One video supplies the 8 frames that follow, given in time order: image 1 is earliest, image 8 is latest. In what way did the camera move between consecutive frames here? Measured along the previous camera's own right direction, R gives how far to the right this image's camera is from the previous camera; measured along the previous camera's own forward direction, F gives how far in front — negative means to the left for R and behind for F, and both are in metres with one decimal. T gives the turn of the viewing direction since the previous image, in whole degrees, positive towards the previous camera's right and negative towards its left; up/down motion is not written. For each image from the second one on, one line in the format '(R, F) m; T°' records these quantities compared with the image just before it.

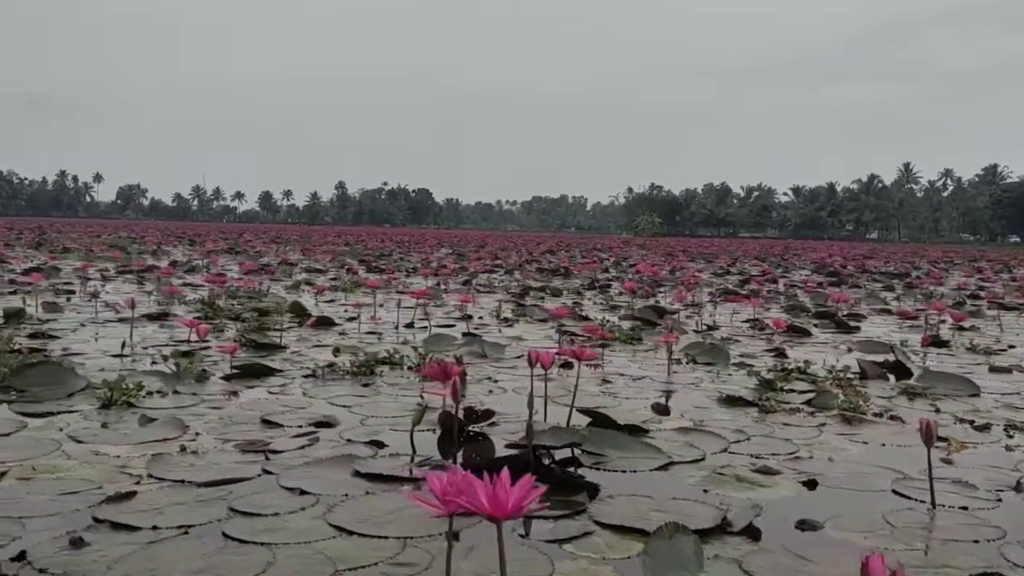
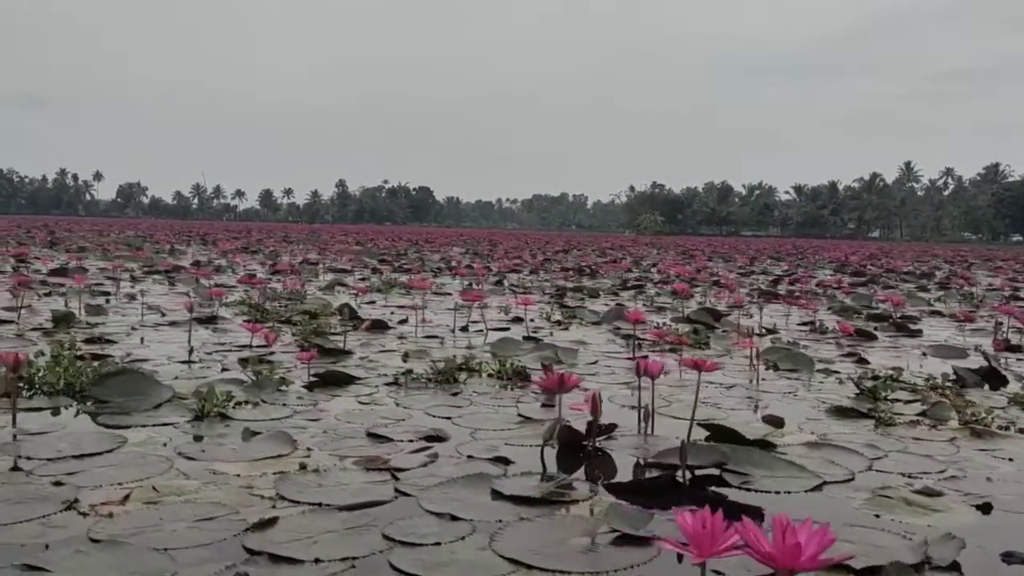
(-0.3, +0.1) m; 0°
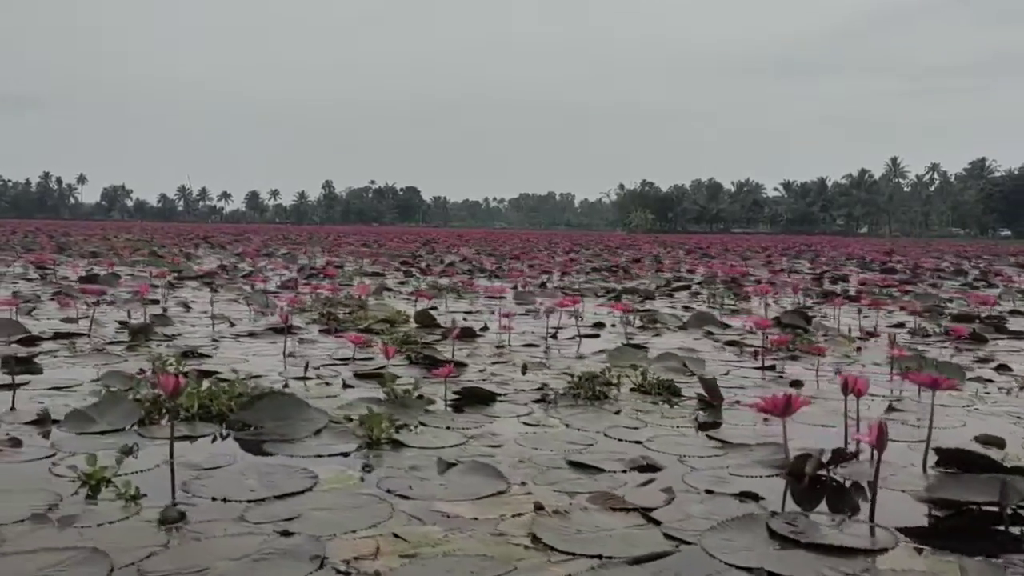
(-0.5, +0.2) m; 0°
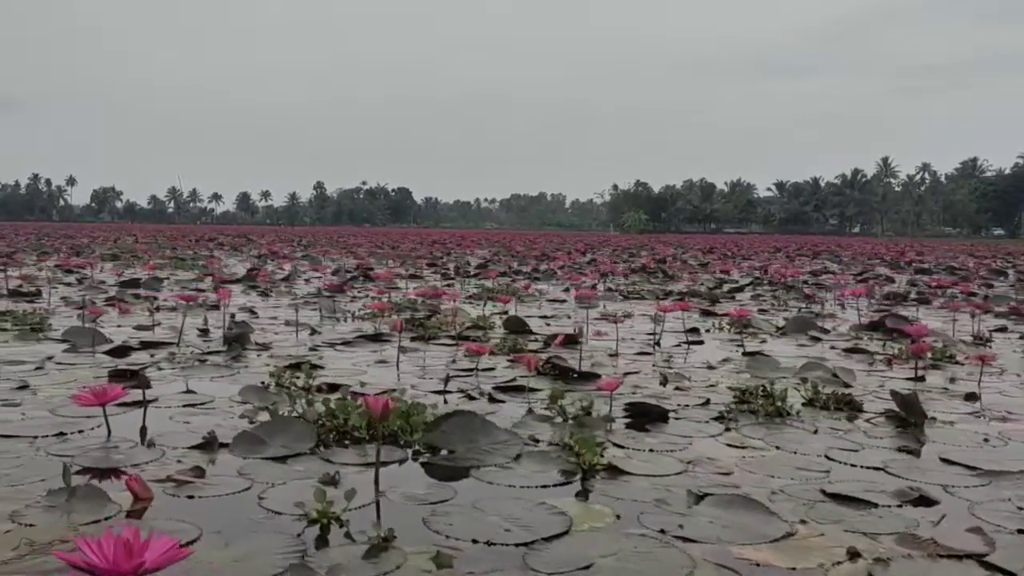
(-0.5, +0.2) m; 0°
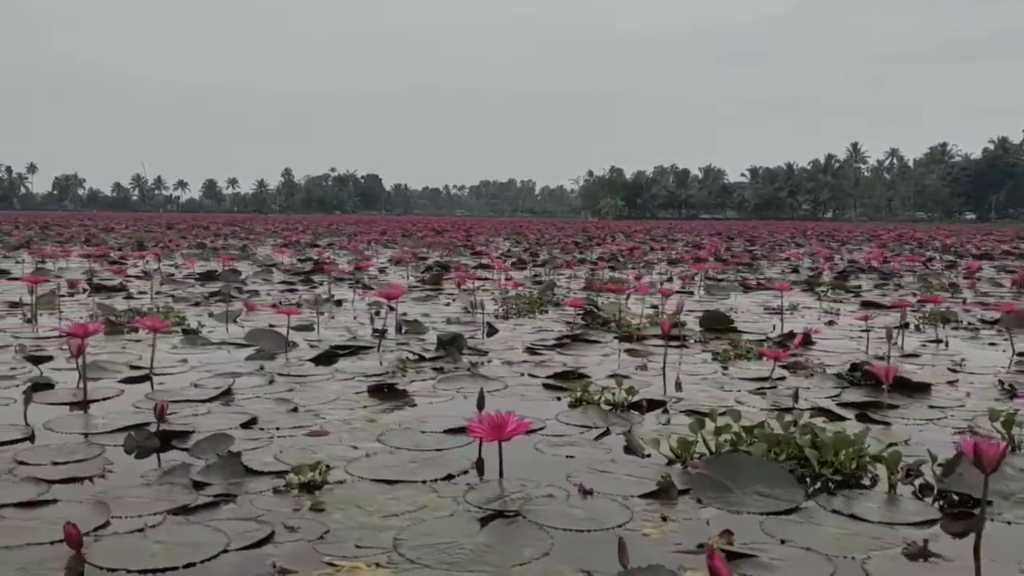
(-1.1, +0.5) m; +1°
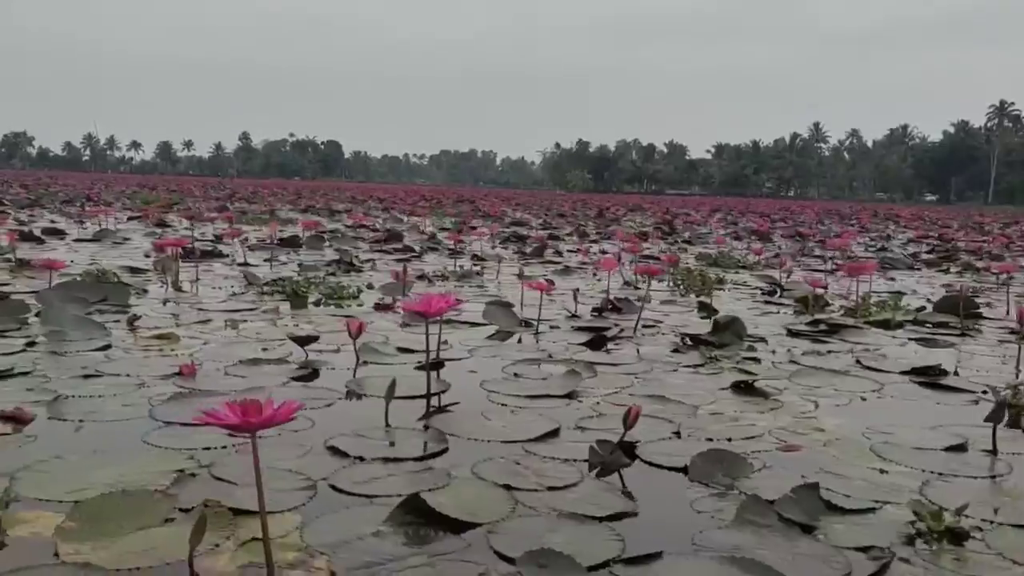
(-0.8, +0.8) m; -1°
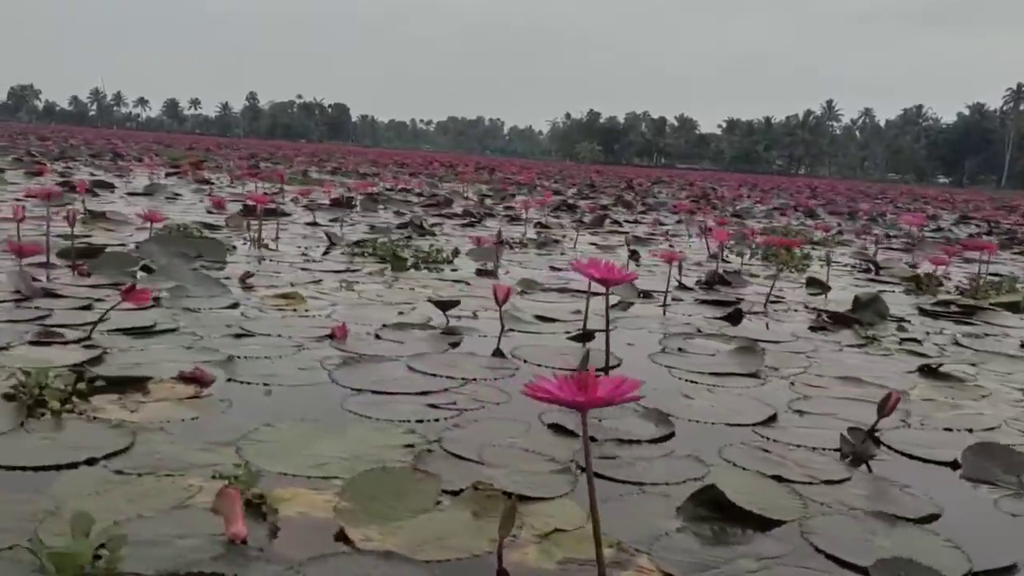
(-0.5, +0.2) m; -1°
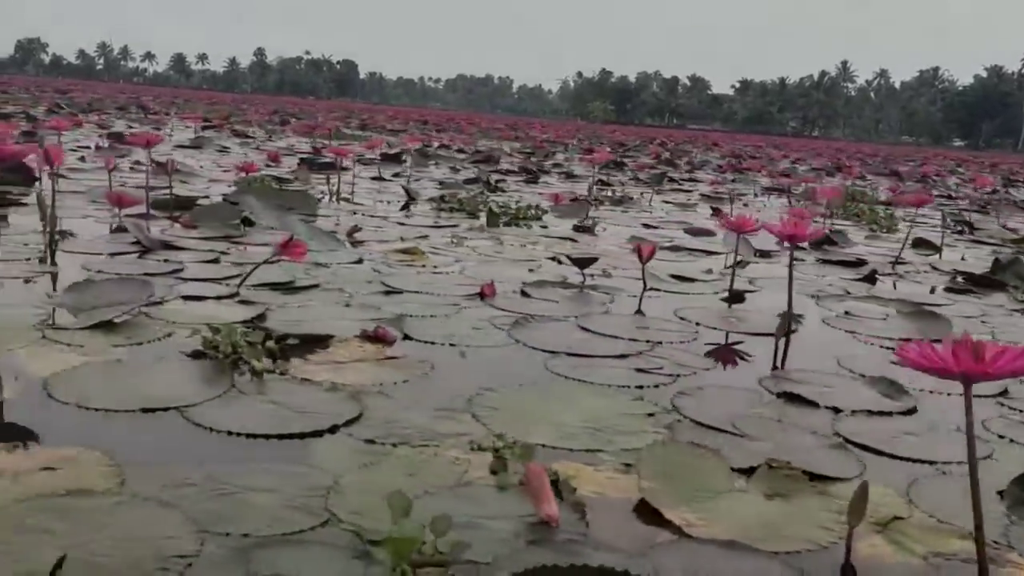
(-0.4, +0.2) m; -1°
